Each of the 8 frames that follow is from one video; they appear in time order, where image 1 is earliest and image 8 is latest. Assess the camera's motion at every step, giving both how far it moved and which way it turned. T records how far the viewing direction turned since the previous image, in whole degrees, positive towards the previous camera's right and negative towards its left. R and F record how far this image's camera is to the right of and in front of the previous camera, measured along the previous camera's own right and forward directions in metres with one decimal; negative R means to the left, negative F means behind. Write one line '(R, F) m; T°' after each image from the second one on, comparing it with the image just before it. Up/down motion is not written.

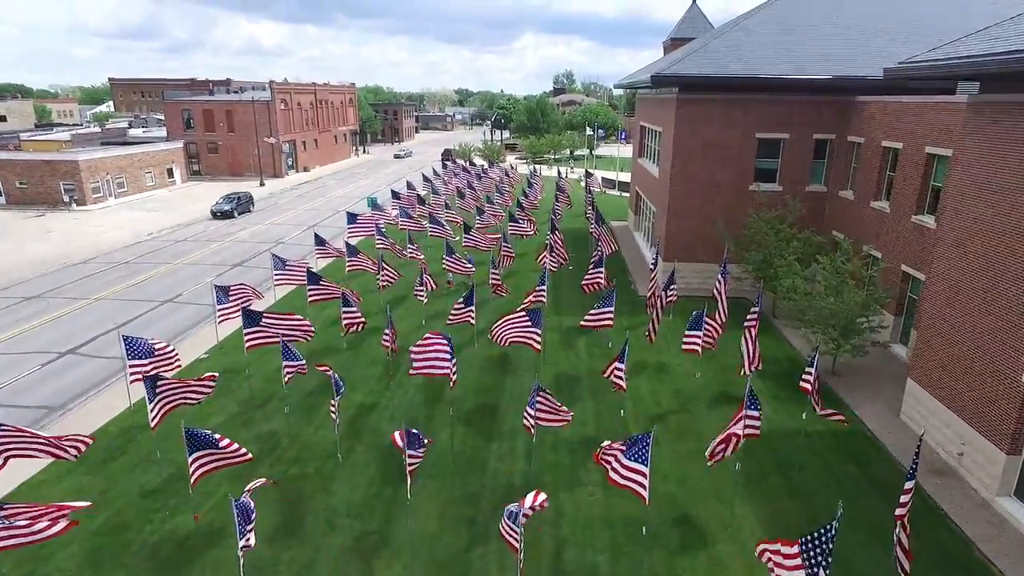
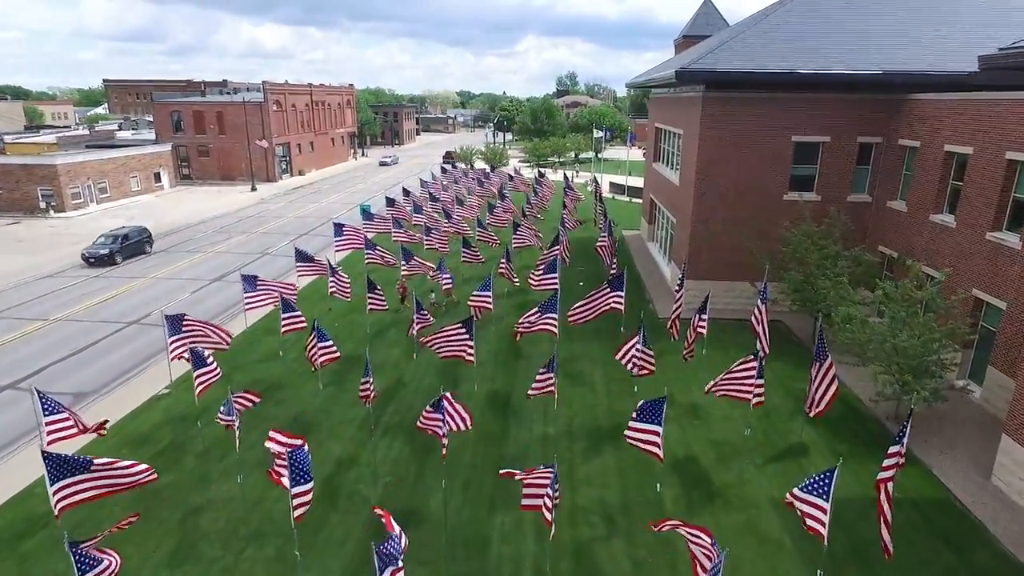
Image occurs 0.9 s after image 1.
(-0.1, +3.0) m; 0°
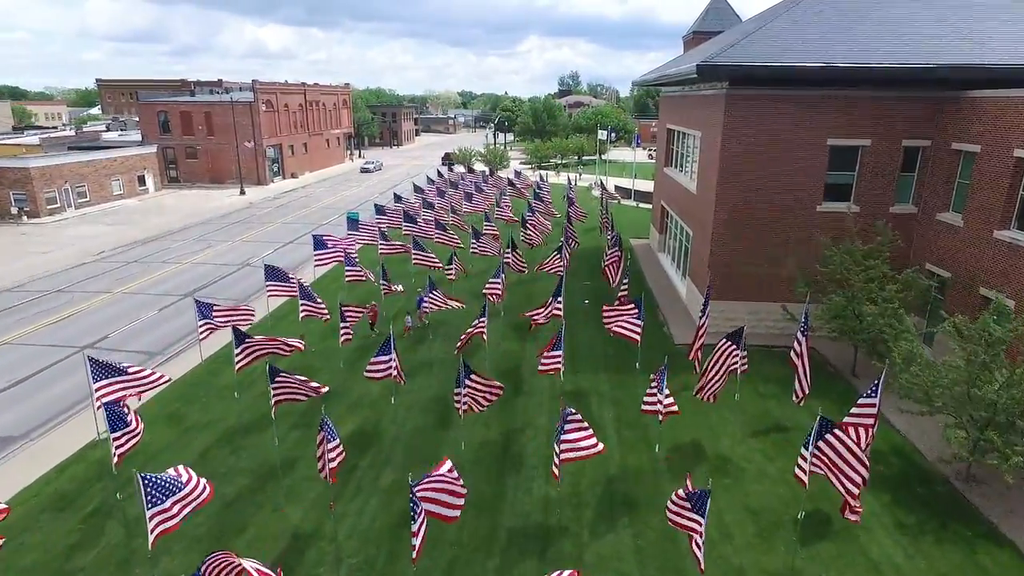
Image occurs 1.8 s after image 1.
(+0.2, +2.8) m; 0°
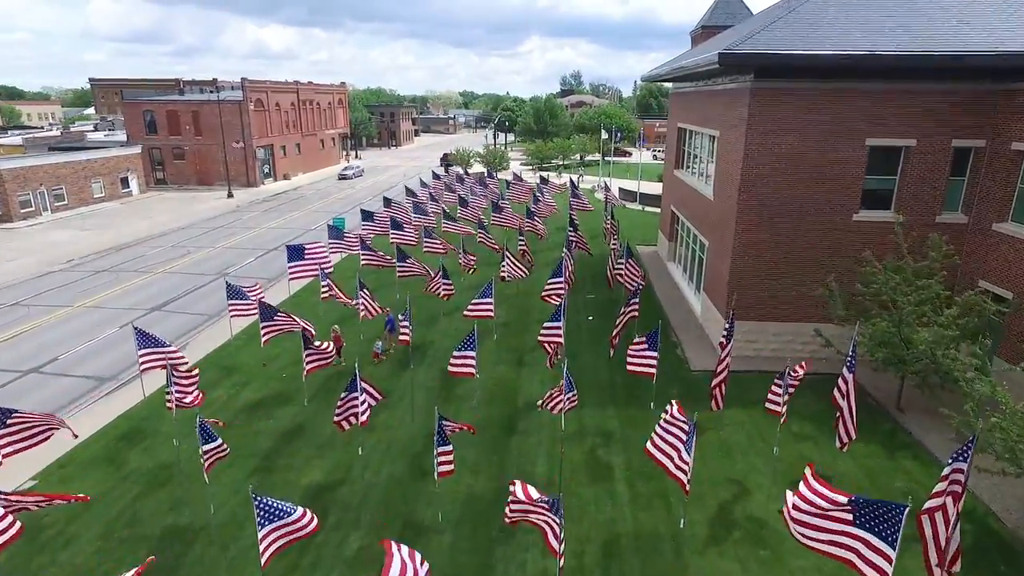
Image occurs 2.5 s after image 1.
(+0.2, +2.5) m; 0°
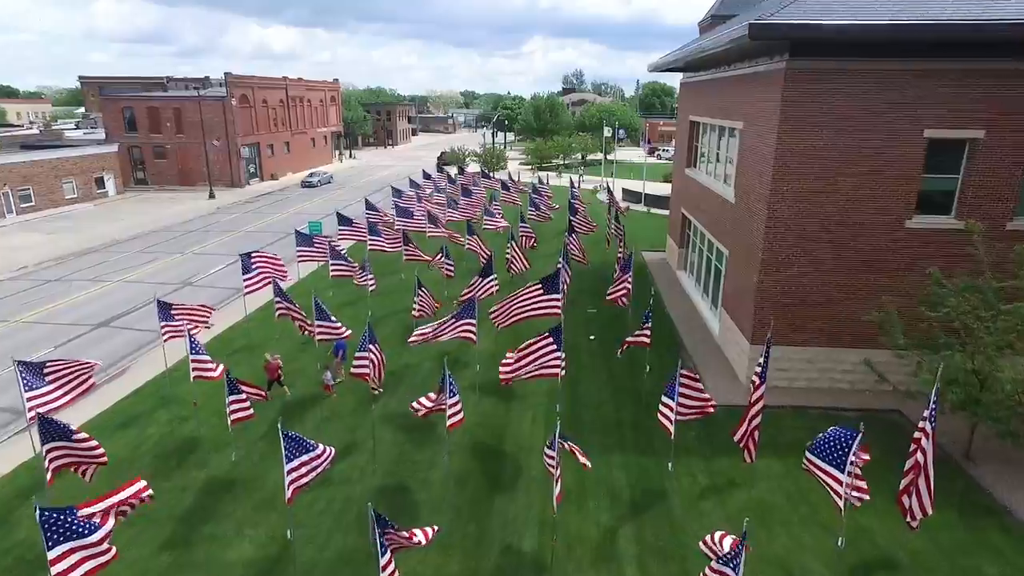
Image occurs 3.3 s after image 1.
(+0.4, +3.1) m; 0°
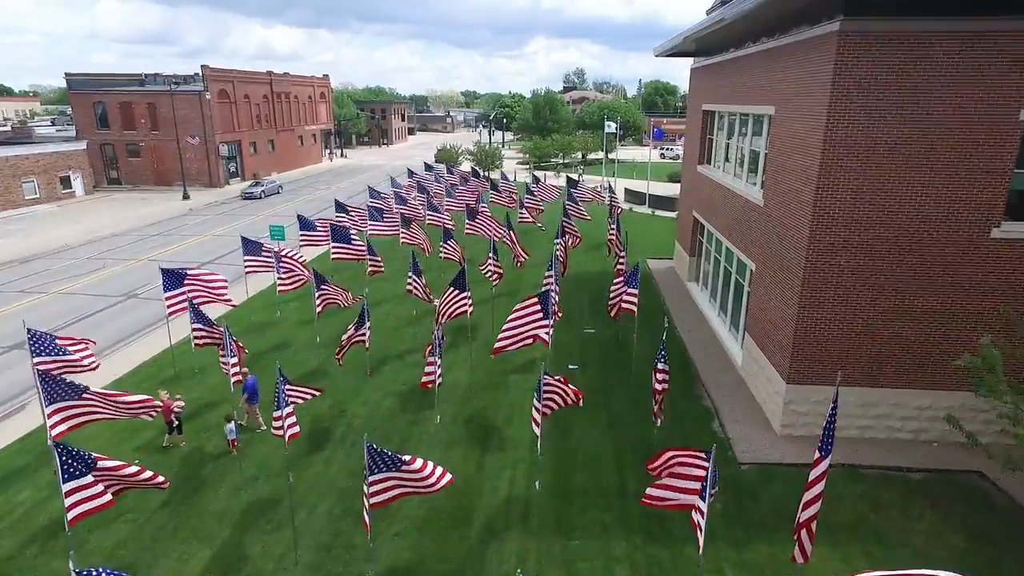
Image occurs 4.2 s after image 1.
(+0.6, +3.5) m; 0°
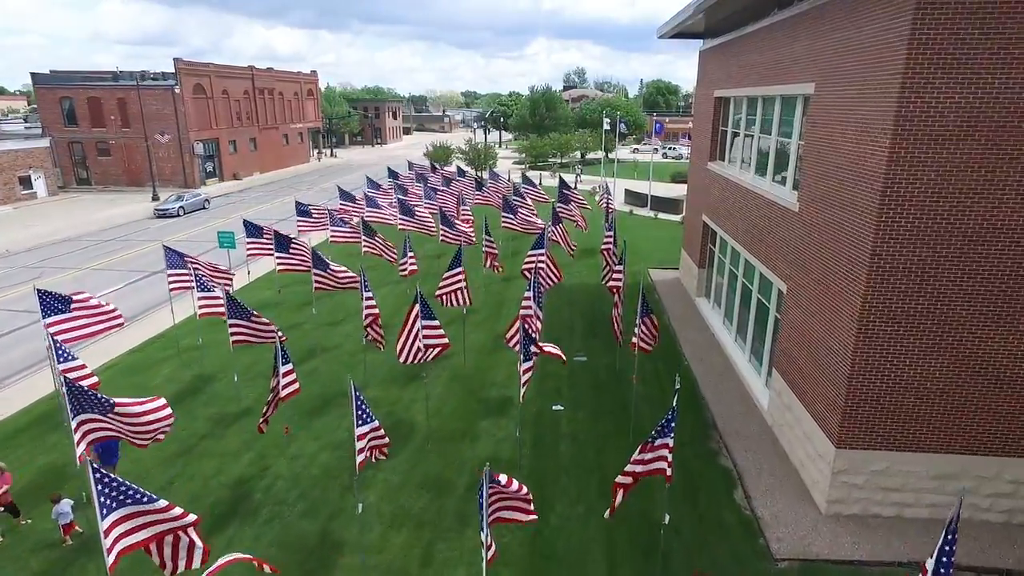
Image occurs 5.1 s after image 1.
(+0.8, +3.3) m; 0°
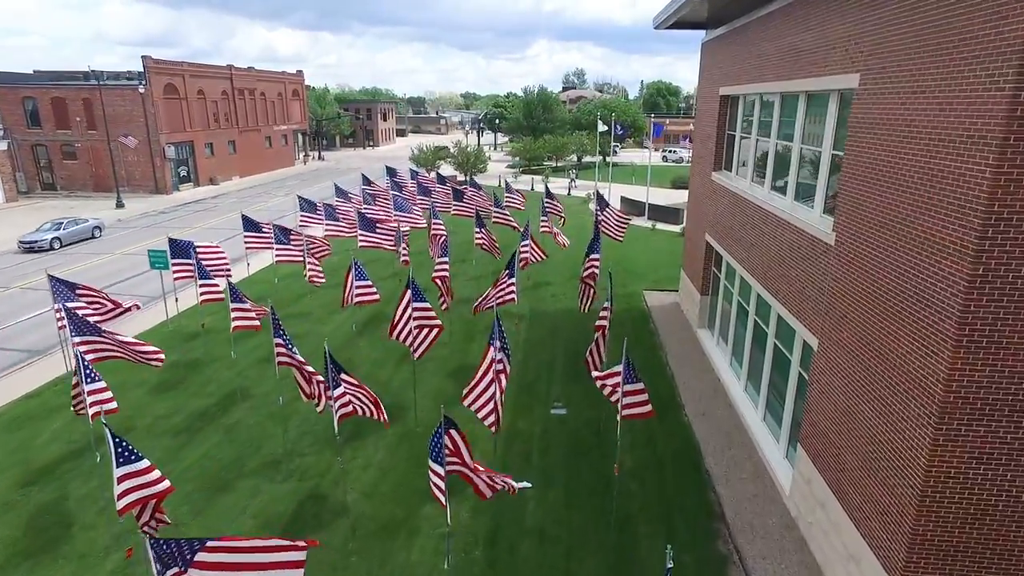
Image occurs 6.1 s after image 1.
(+0.9, +3.0) m; 0°
